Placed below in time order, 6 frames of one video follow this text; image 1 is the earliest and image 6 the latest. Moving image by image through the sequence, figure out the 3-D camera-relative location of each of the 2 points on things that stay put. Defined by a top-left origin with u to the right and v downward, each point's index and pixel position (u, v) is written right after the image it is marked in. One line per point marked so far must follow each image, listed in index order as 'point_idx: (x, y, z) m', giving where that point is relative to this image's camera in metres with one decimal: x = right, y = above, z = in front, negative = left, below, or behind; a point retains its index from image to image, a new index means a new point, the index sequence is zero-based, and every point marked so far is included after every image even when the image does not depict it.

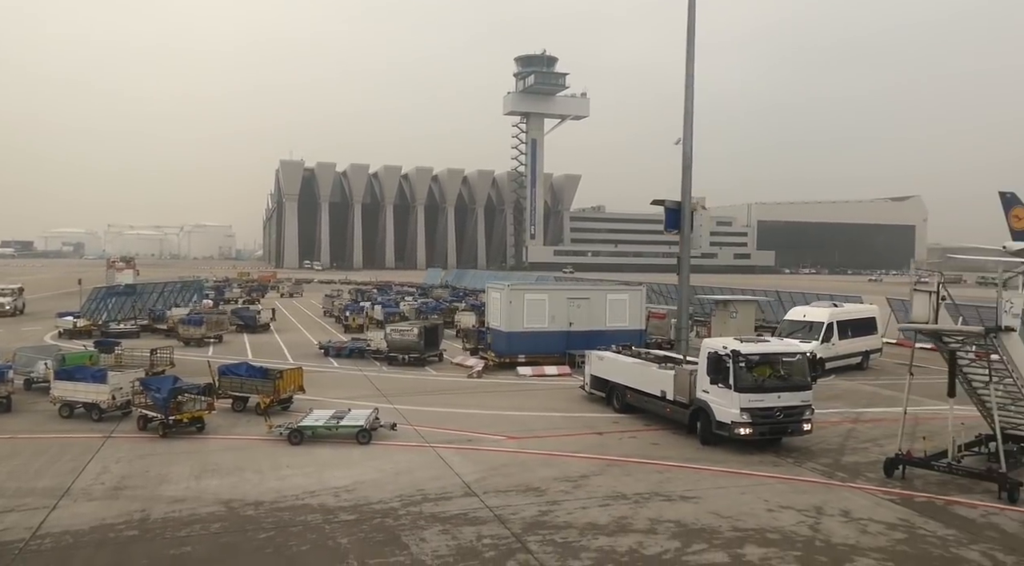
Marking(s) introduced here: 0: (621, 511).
0: (+1.7, -3.6, +12.5) m
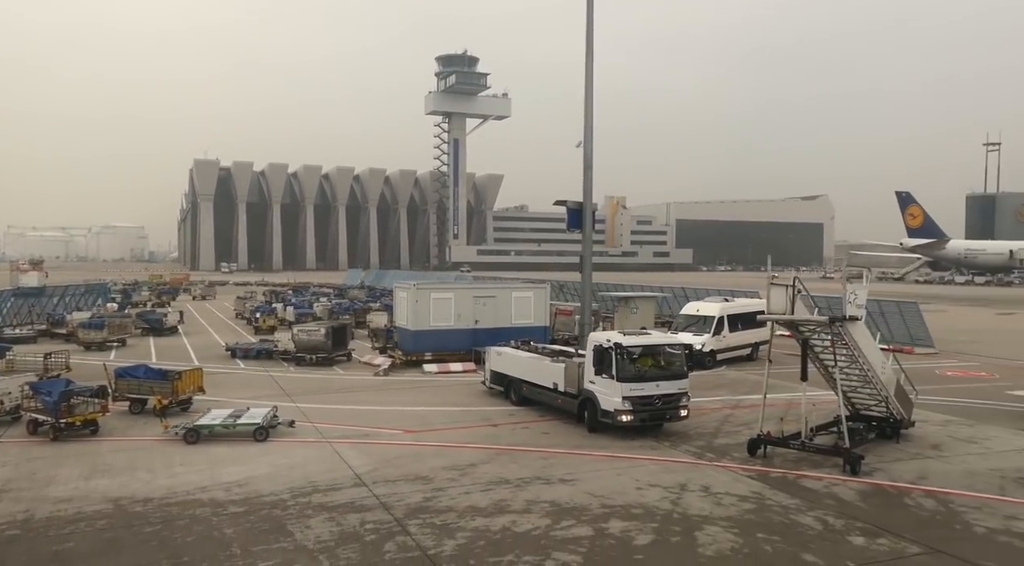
0: (-0.2, -3.5, +13.3) m
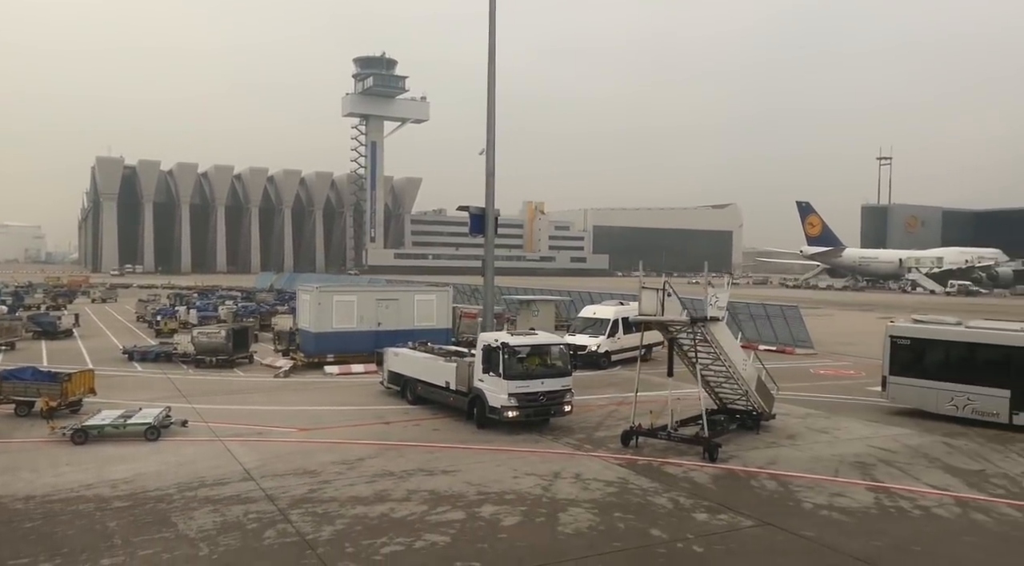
0: (-2.2, -3.6, +14.1) m
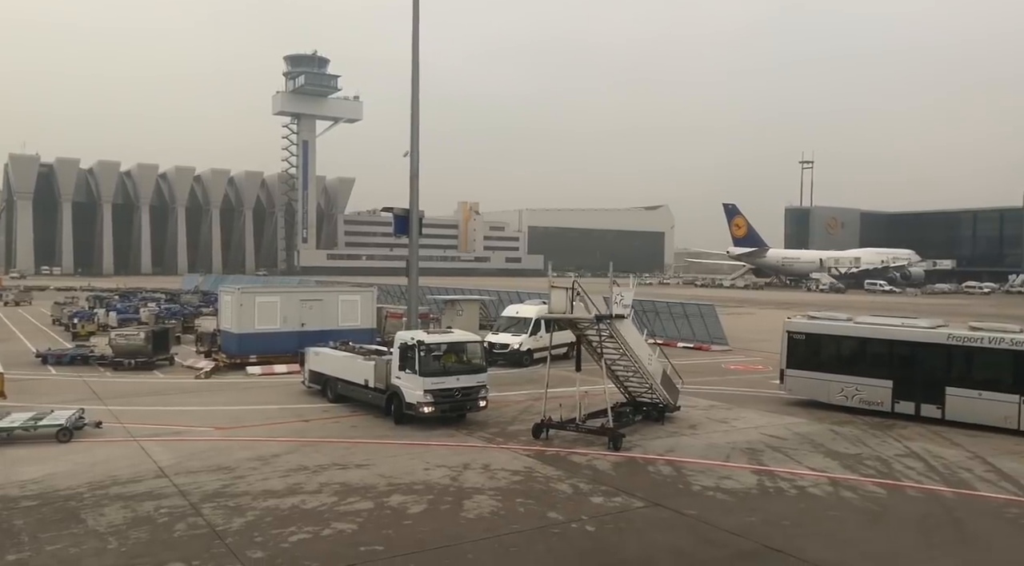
0: (-3.9, -3.6, +14.5) m
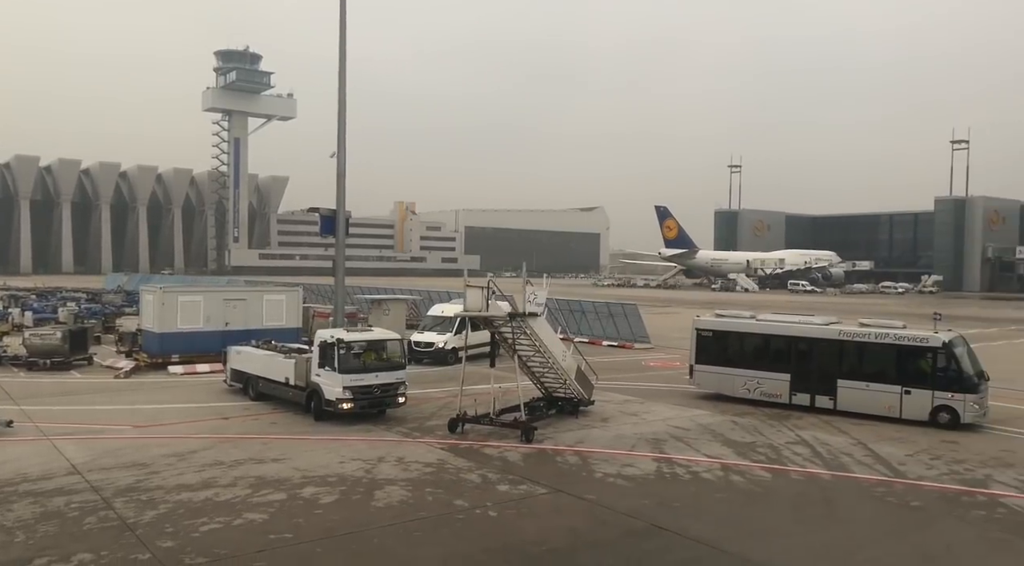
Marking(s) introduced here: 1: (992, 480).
0: (-5.5, -3.5, +14.7) m
1: (+8.6, -3.6, +14.4) m
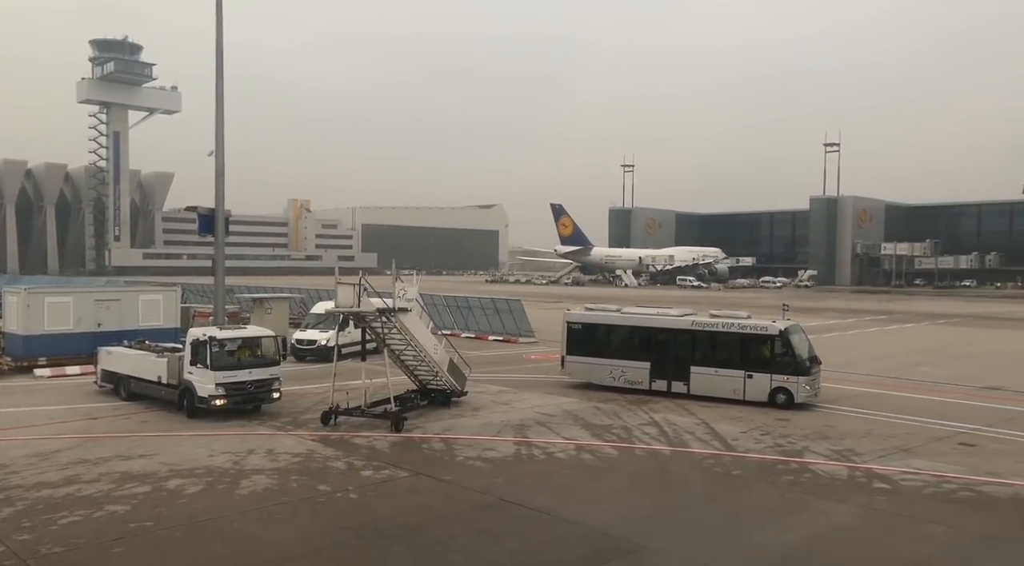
0: (-8.1, -3.5, +14.8) m
1: (+6.0, -3.4, +16.2) m
